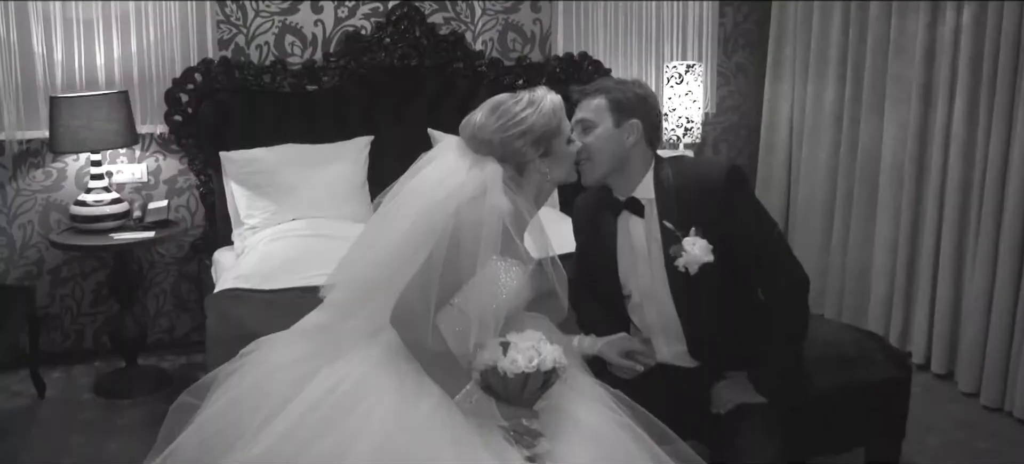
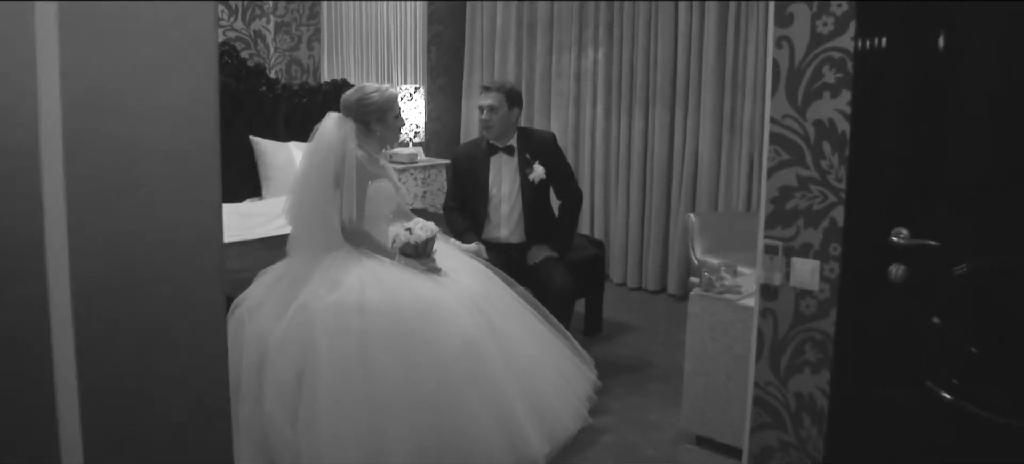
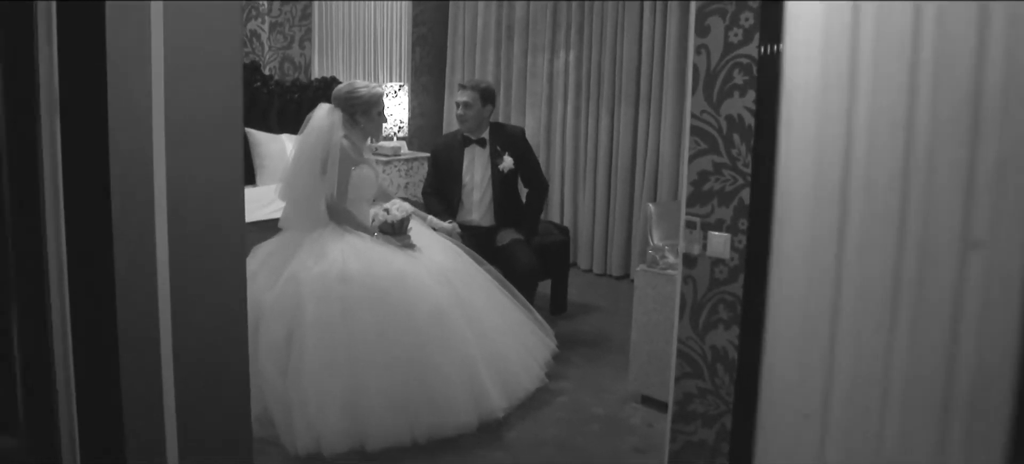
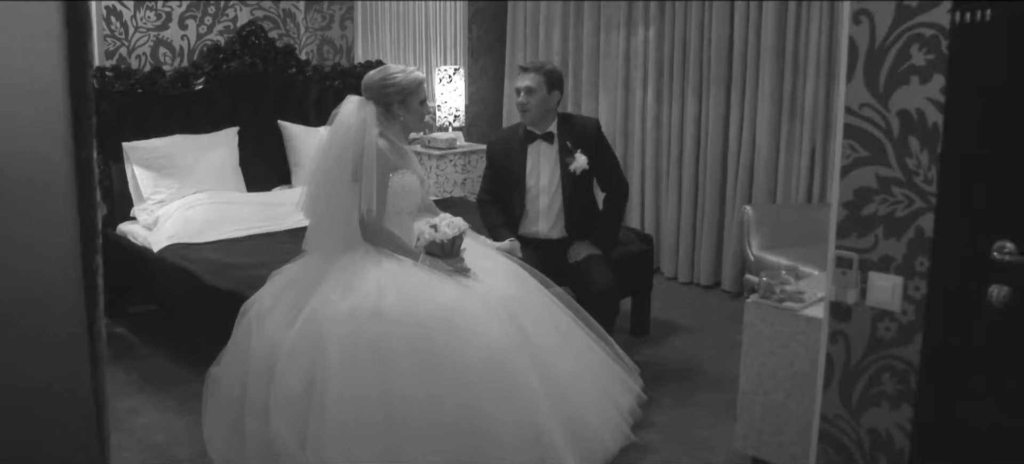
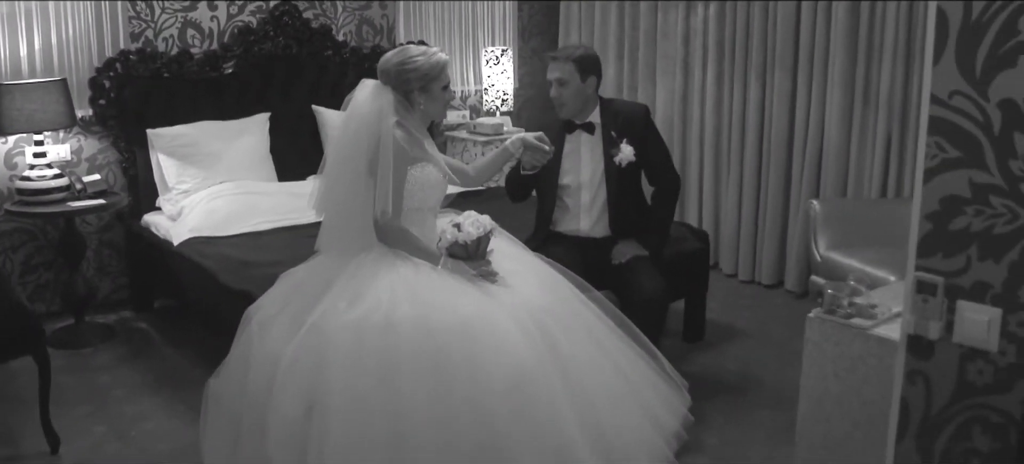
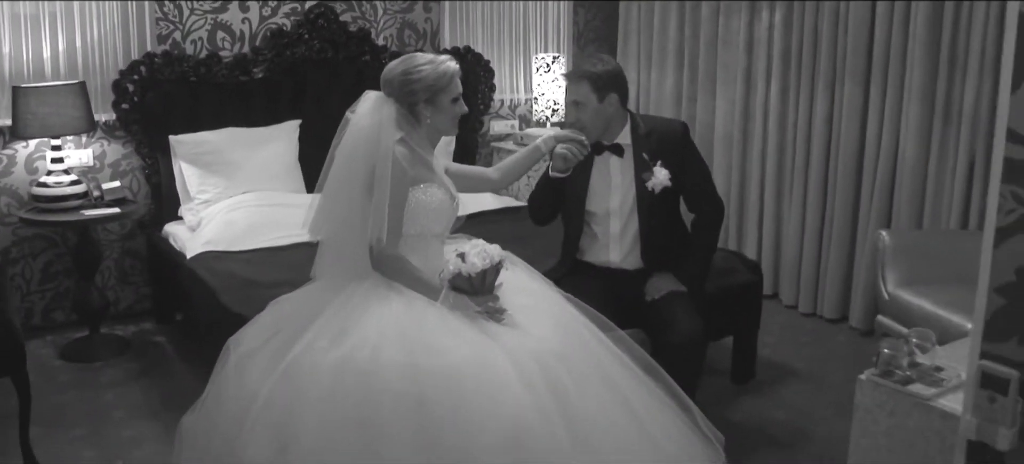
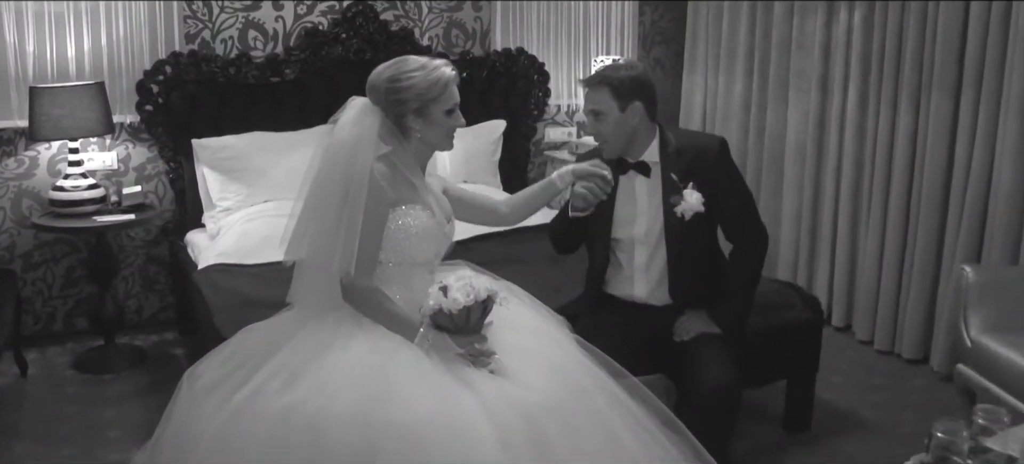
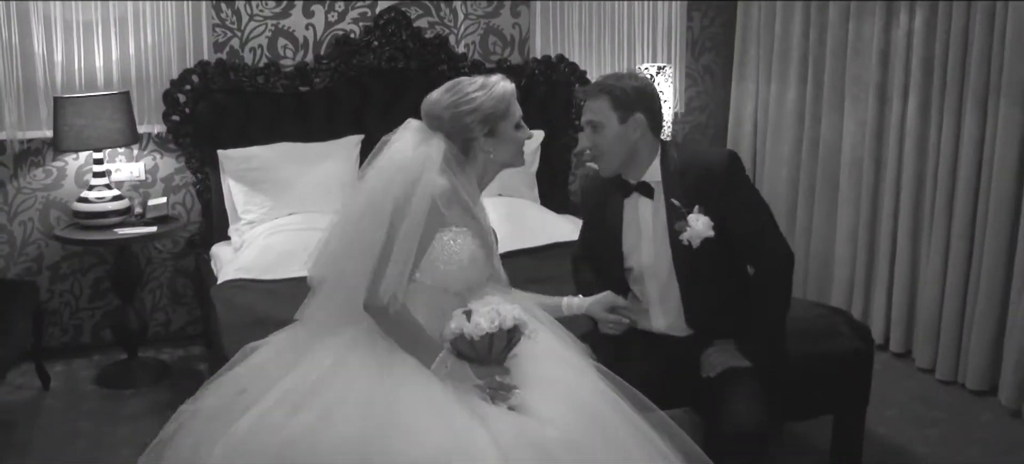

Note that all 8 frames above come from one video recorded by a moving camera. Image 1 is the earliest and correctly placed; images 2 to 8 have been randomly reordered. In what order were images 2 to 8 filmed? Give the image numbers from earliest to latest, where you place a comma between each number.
8, 7, 6, 5, 4, 2, 3
